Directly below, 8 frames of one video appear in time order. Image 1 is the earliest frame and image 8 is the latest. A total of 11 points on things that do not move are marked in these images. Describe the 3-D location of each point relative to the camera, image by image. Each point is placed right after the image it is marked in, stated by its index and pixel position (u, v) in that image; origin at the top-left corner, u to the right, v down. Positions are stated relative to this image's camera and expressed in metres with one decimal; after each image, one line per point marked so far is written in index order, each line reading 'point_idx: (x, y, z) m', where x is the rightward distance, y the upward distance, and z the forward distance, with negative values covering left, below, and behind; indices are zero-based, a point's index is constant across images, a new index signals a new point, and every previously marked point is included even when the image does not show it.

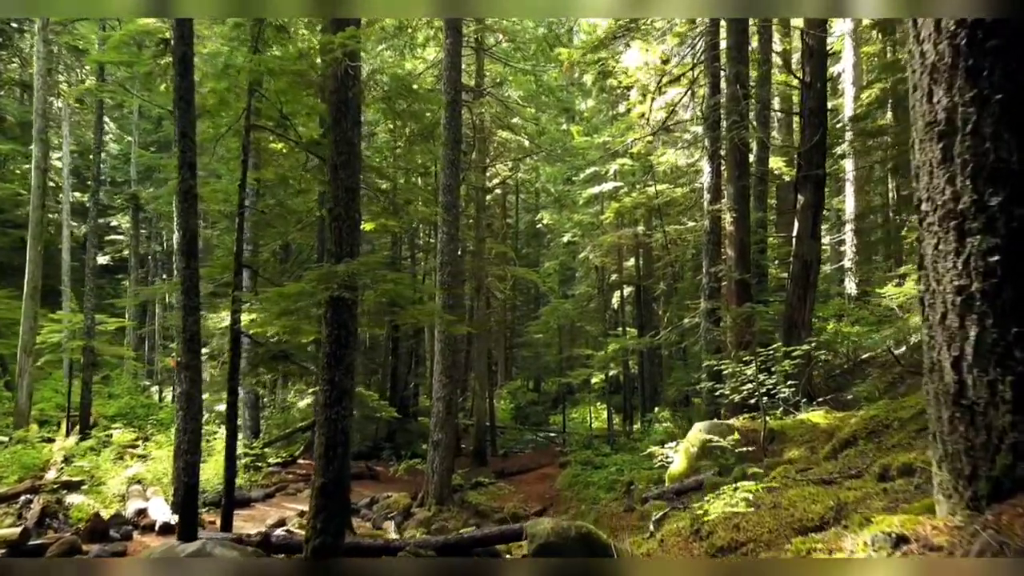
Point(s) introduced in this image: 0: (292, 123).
0: (-1.8, +1.4, +6.0) m
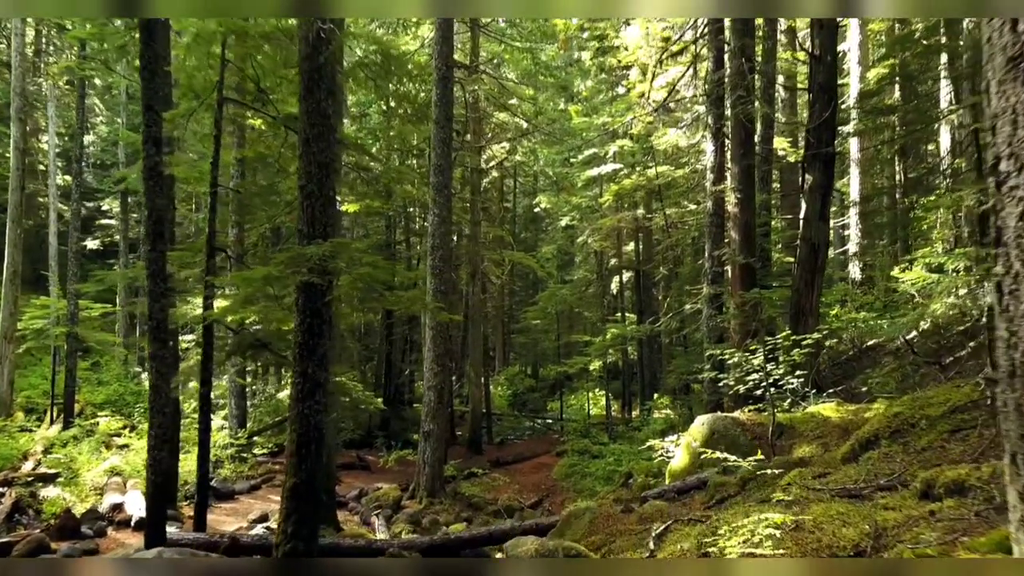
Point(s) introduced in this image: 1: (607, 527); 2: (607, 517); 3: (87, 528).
0: (-1.9, +1.5, +5.6) m
1: (+0.5, -1.3, +3.8) m
2: (+0.5, -1.3, +4.0) m
3: (-3.4, -1.9, +5.8) m
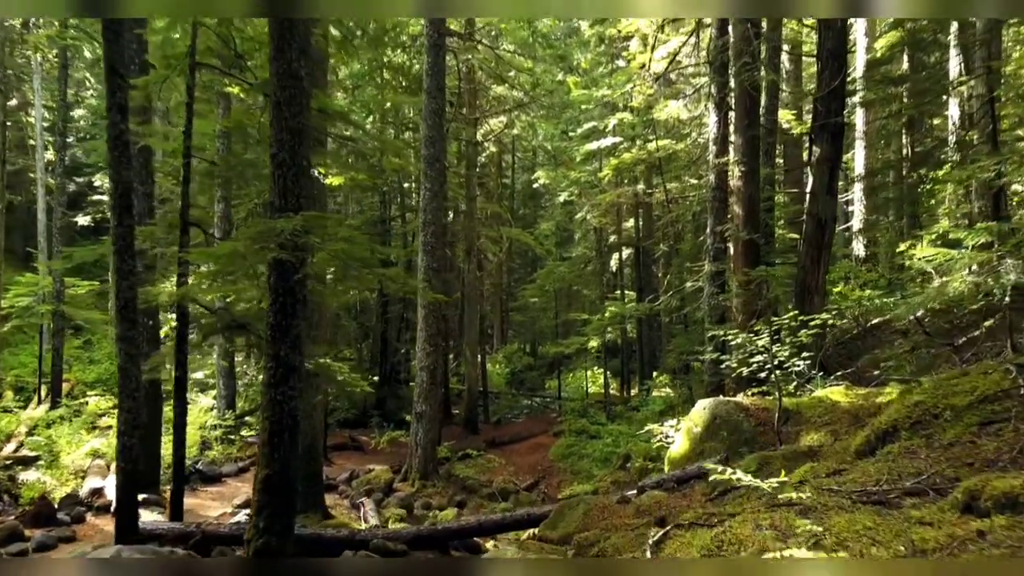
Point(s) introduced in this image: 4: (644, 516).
0: (-2.0, +1.7, +5.3) m
1: (+0.4, -1.1, +3.6) m
2: (+0.5, -1.1, +3.8) m
3: (-3.5, -1.8, +5.6) m
4: (+0.6, -1.1, +3.4) m
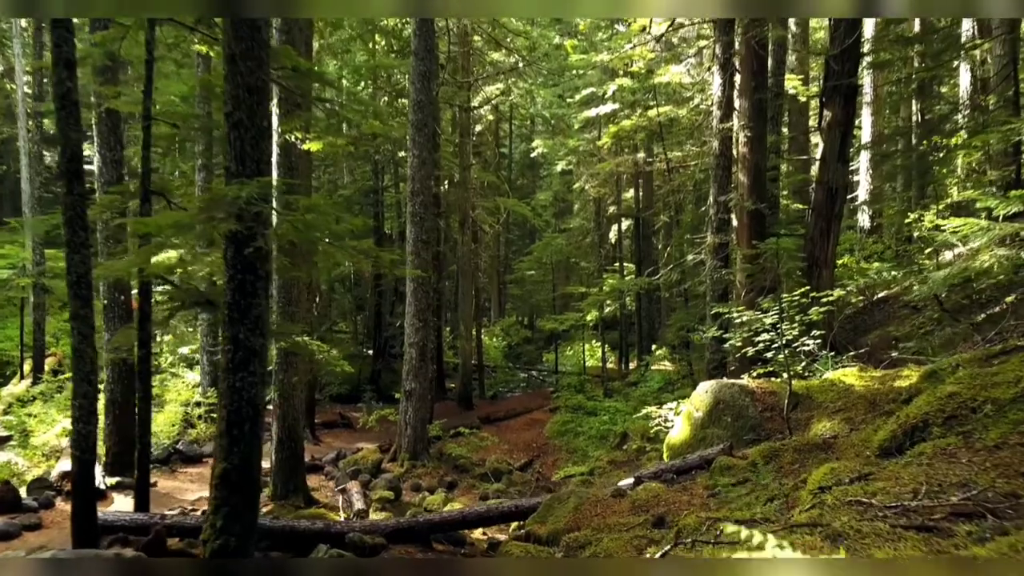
0: (-2.0, +1.8, +4.9) m
1: (+0.3, -1.0, +3.3) m
2: (+0.4, -1.0, +3.5) m
3: (-3.5, -1.6, +5.3) m
4: (+0.5, -1.0, +3.1) m
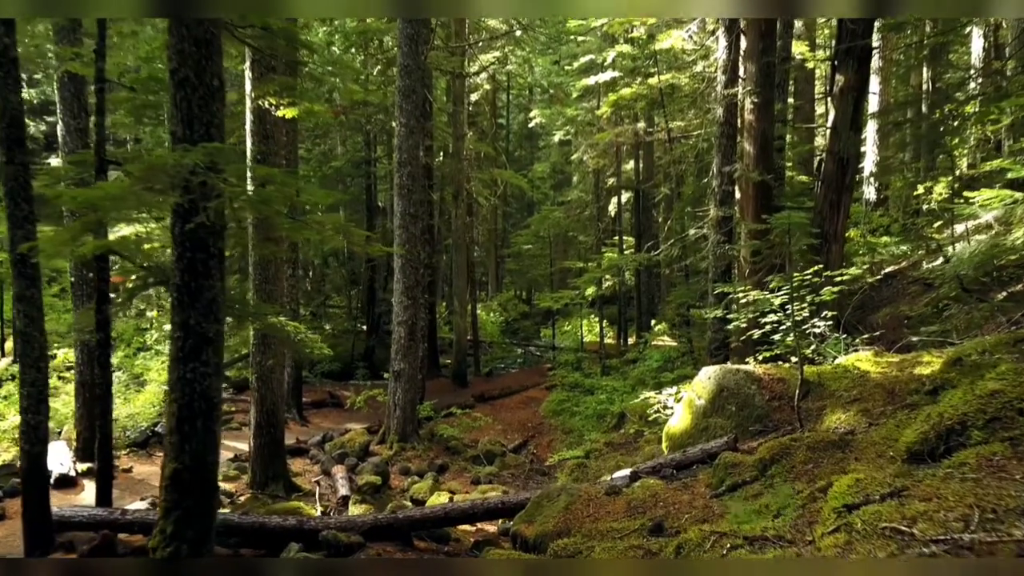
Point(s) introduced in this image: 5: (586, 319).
0: (-2.1, +2.0, +4.5) m
1: (+0.3, -0.9, +3.0) m
2: (+0.3, -0.9, +3.2) m
3: (-3.6, -1.4, +5.1) m
4: (+0.5, -0.9, +2.8) m
5: (+1.4, -0.6, +13.5) m
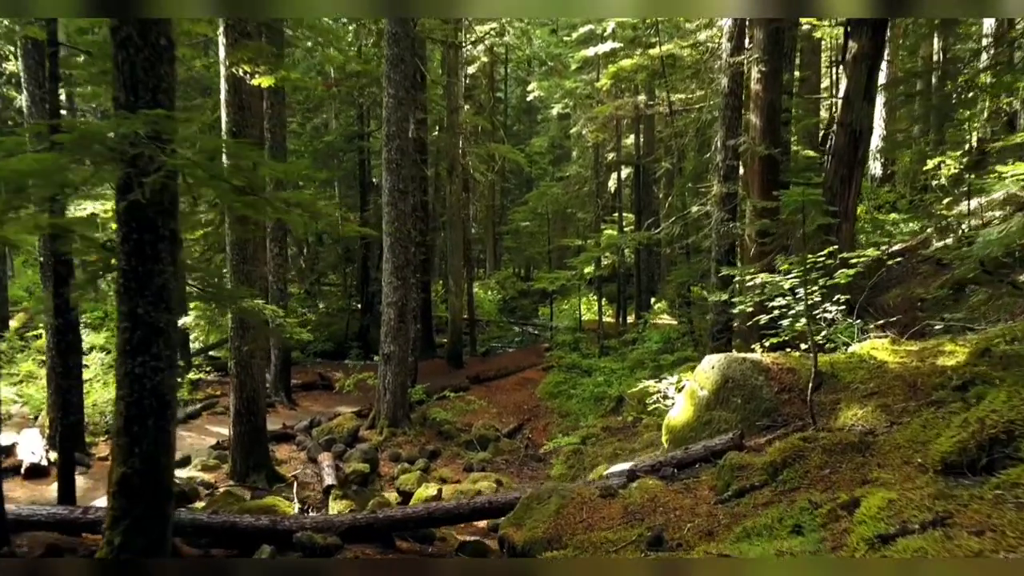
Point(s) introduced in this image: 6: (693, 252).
0: (-2.1, +2.1, +4.2) m
1: (+0.2, -0.9, +2.7) m
2: (+0.3, -0.9, +2.9) m
3: (-3.7, -1.3, +4.8) m
4: (+0.4, -0.8, +2.5) m
5: (+1.3, -0.2, +13.2) m
6: (+2.3, +0.4, +9.1) m
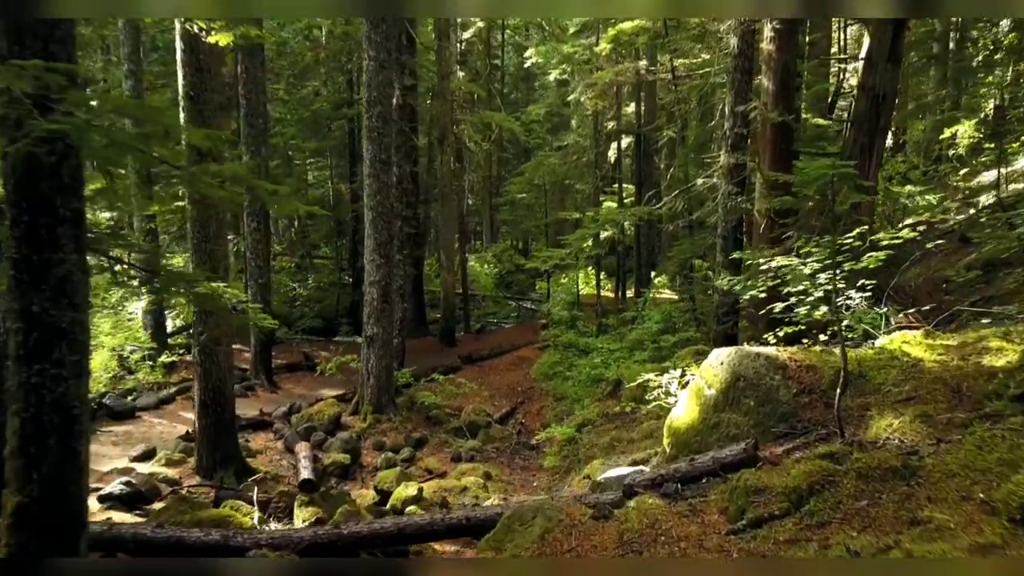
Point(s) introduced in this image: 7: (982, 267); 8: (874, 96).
0: (-2.2, +2.2, +3.7) m
1: (+0.2, -0.9, +2.4) m
2: (+0.2, -0.8, +2.6) m
3: (-3.7, -1.2, +4.5) m
4: (+0.3, -0.8, +2.2) m
5: (+1.2, +0.3, +12.8) m
6: (+2.2, +0.7, +8.7) m
7: (+2.9, +0.1, +4.5) m
8: (+2.4, +1.2, +4.7) m
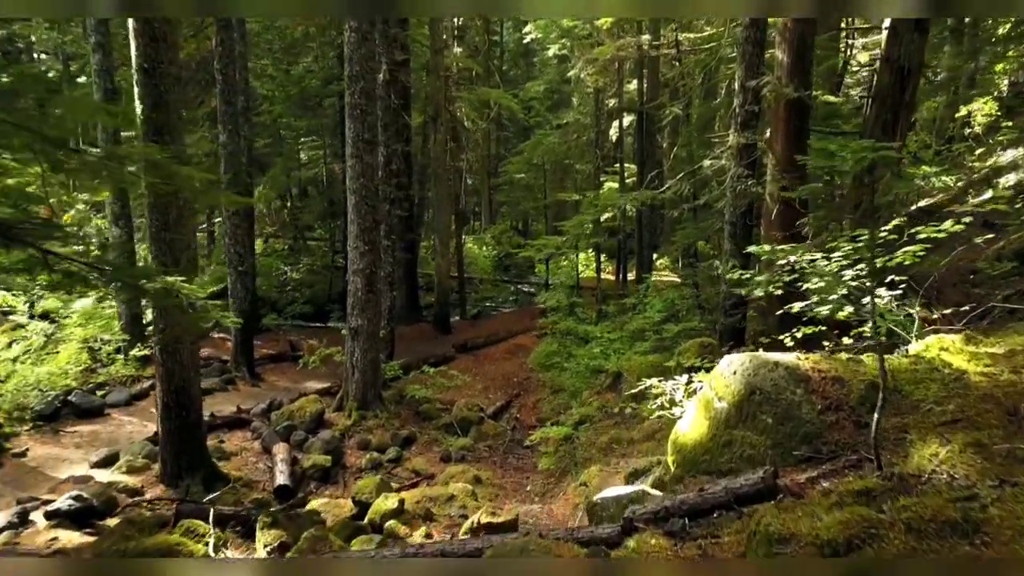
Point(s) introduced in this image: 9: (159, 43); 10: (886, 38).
0: (-2.3, +2.2, +3.2) m
1: (+0.1, -0.9, +2.0) m
2: (+0.1, -0.8, +2.2) m
3: (-3.8, -1.1, +4.1) m
4: (+0.3, -0.8, +1.8) m
5: (+1.2, +0.6, +12.4) m
6: (+2.1, +0.9, +8.2) m
7: (+2.9, +0.2, +4.1) m
8: (+2.3, +1.3, +4.3) m
9: (-2.0, +1.4, +4.1) m
10: (+2.3, +1.5, +4.4) m
